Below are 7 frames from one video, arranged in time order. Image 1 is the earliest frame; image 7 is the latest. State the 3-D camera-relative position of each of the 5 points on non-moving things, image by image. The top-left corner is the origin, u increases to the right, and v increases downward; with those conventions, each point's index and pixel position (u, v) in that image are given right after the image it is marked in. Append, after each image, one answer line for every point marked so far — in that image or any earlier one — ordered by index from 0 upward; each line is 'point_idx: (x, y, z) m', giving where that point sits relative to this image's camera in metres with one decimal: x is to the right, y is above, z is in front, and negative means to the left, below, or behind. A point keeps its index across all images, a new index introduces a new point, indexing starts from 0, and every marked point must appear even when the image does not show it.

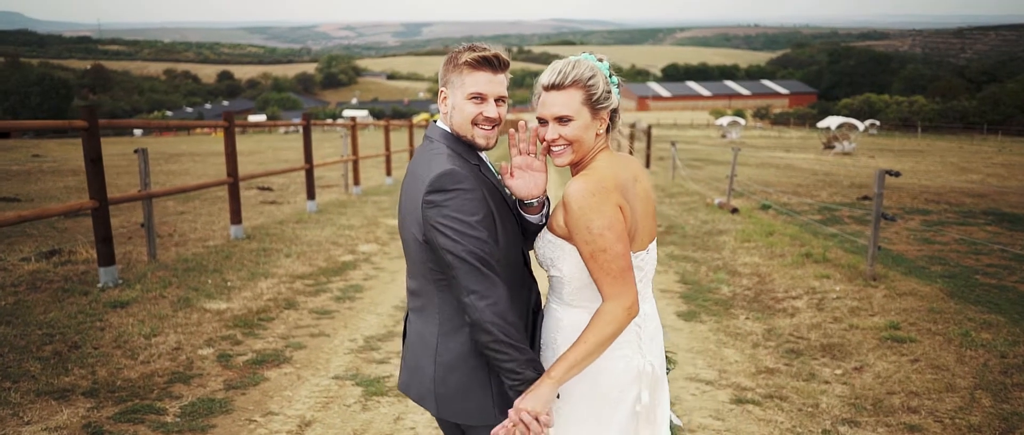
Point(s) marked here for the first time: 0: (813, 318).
0: (+2.7, -0.9, +6.0) m
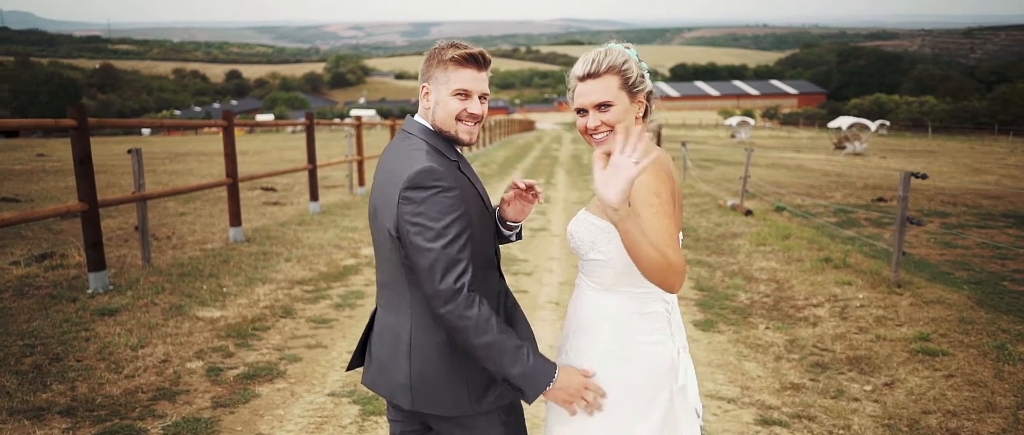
0: (+2.8, -0.9, +5.7) m
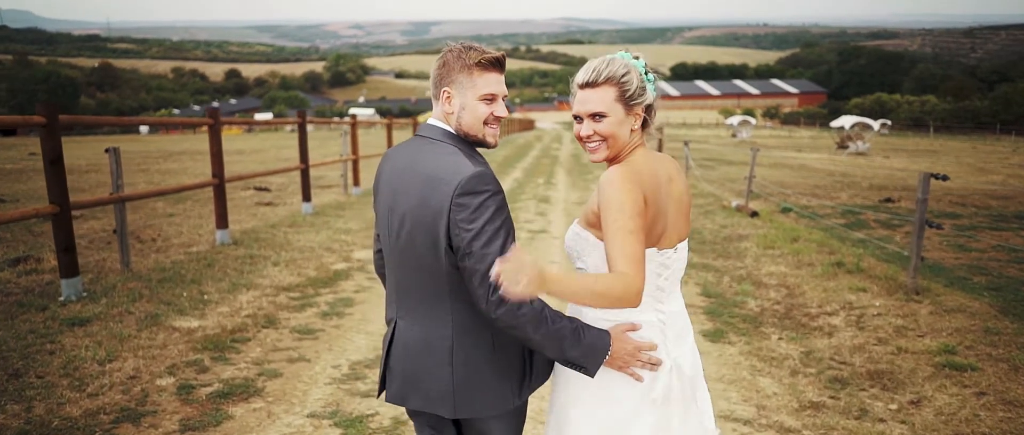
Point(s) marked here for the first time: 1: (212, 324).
0: (+2.8, -1.0, +5.4) m
1: (-2.2, -0.8, +5.0) m
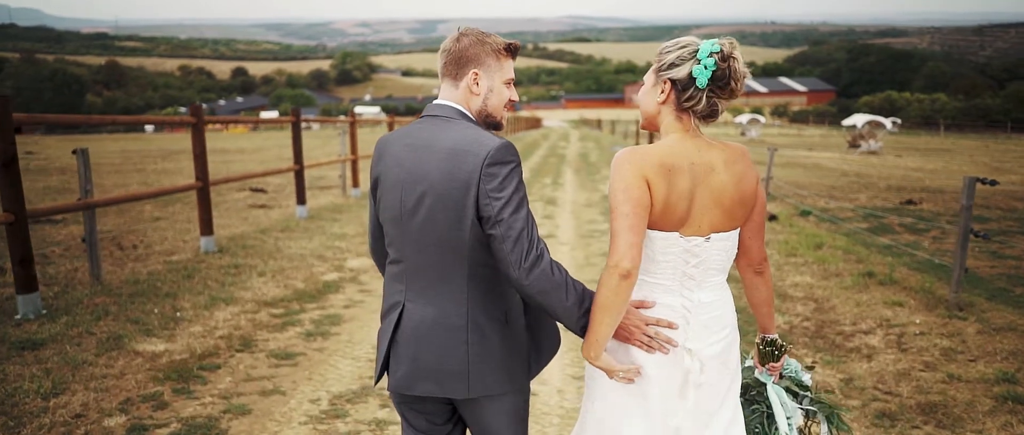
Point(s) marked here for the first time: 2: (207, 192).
0: (+2.8, -1.1, +4.8) m
1: (-2.2, -0.9, +4.5) m
2: (-3.3, +0.3, +7.2) m
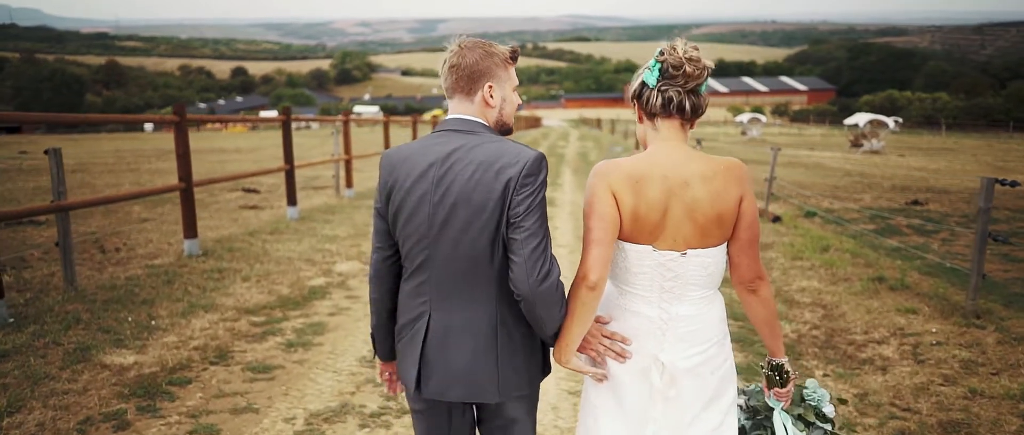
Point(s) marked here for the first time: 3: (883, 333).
0: (+2.7, -1.1, +4.5) m
1: (-2.3, -0.9, +4.2) m
2: (-3.4, +0.3, +7.0) m
3: (+3.0, -0.9, +5.4) m
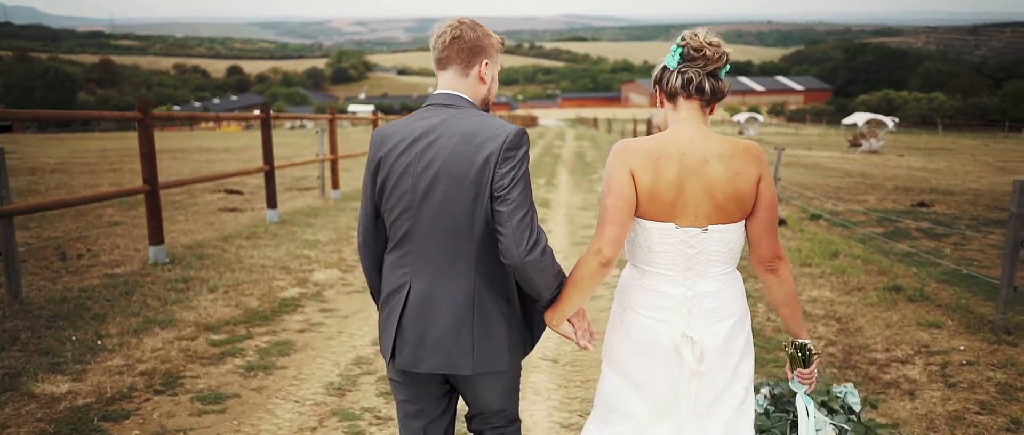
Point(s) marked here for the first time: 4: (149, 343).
0: (+2.7, -1.1, +4.1) m
1: (-2.3, -0.9, +3.7) m
2: (-3.5, +0.2, +6.5) m
3: (+2.9, -1.0, +4.9) m
4: (-2.4, -0.8, +4.5) m
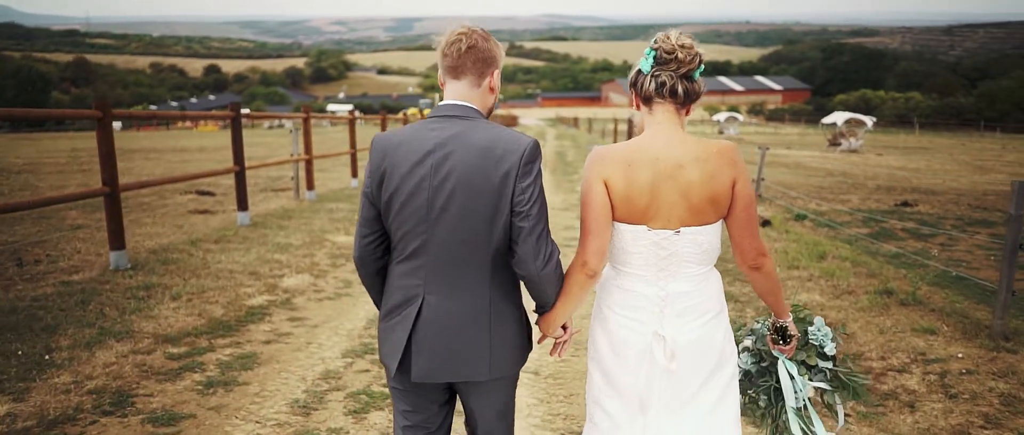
0: (+2.5, -1.1, +3.9) m
1: (-2.5, -1.0, +3.4) m
2: (-3.7, +0.2, +6.1) m
3: (+2.8, -1.0, +4.8) m
4: (-2.6, -0.9, +4.2) m
